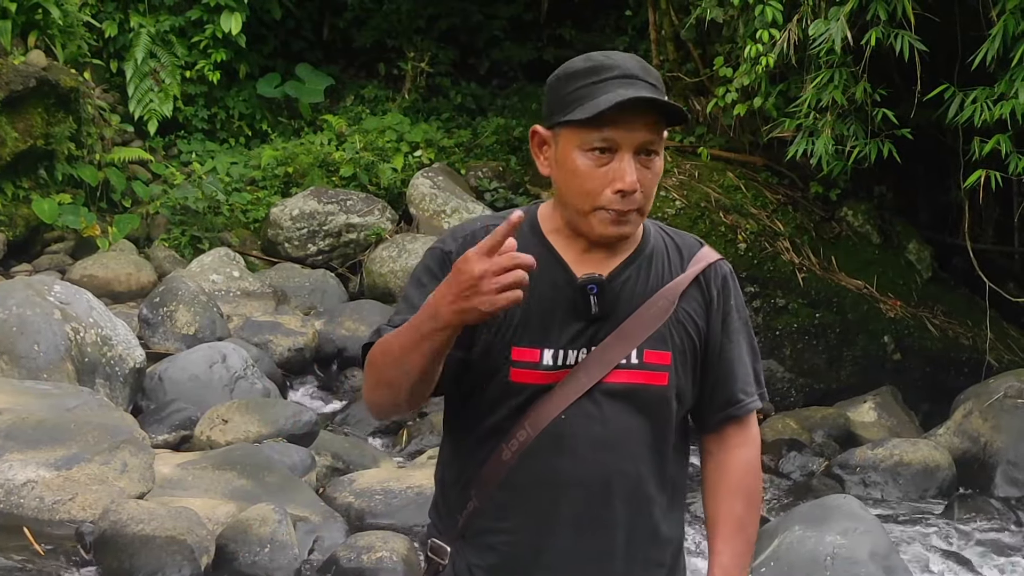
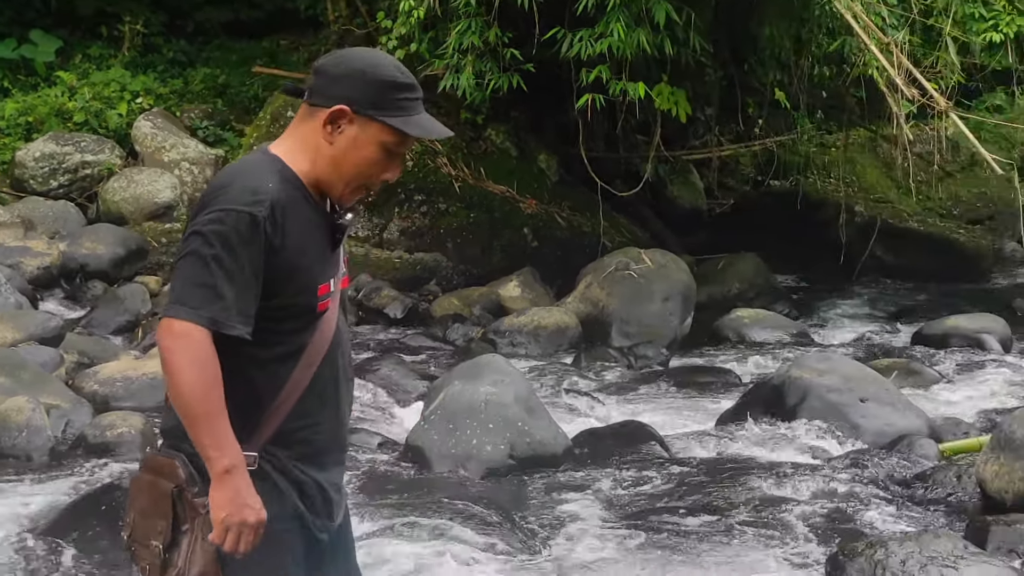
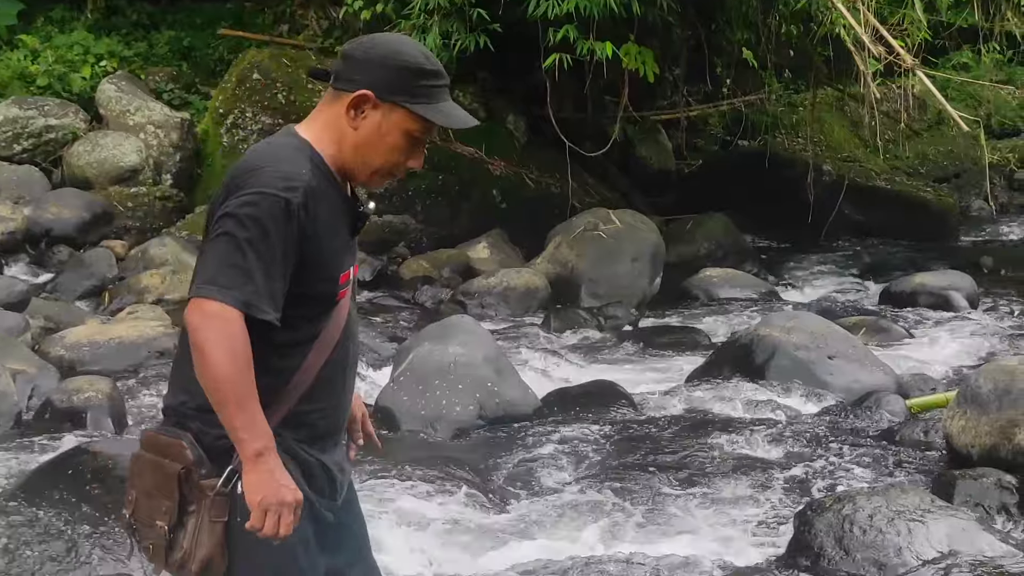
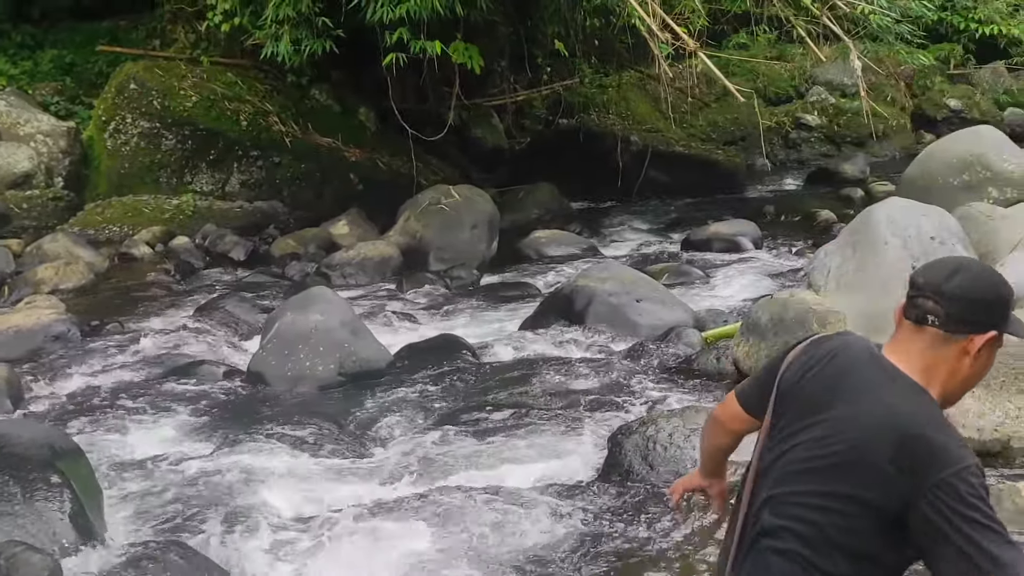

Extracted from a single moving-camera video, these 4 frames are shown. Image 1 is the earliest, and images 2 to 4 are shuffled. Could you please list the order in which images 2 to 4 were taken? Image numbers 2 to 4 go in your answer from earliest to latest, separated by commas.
2, 3, 4
